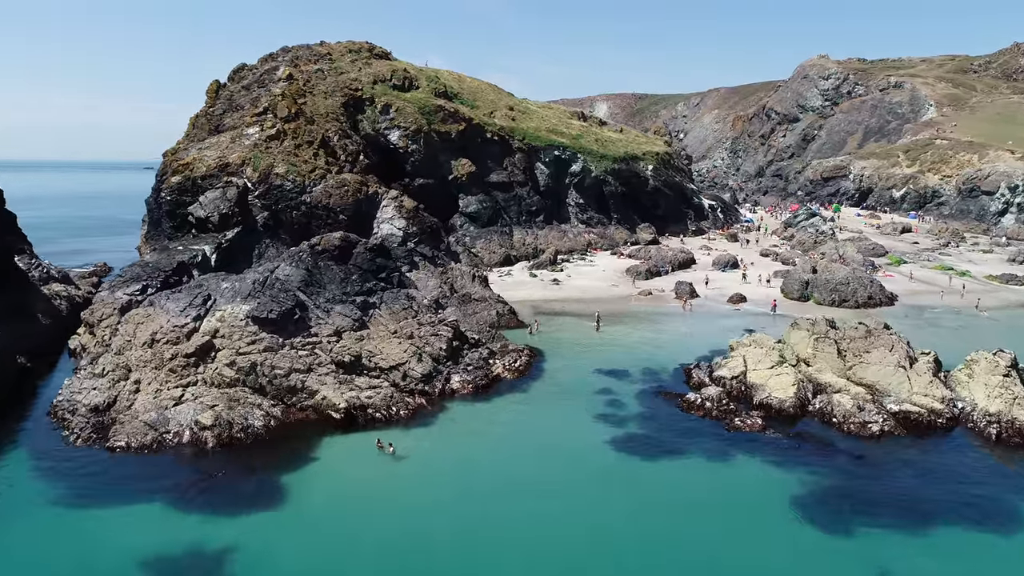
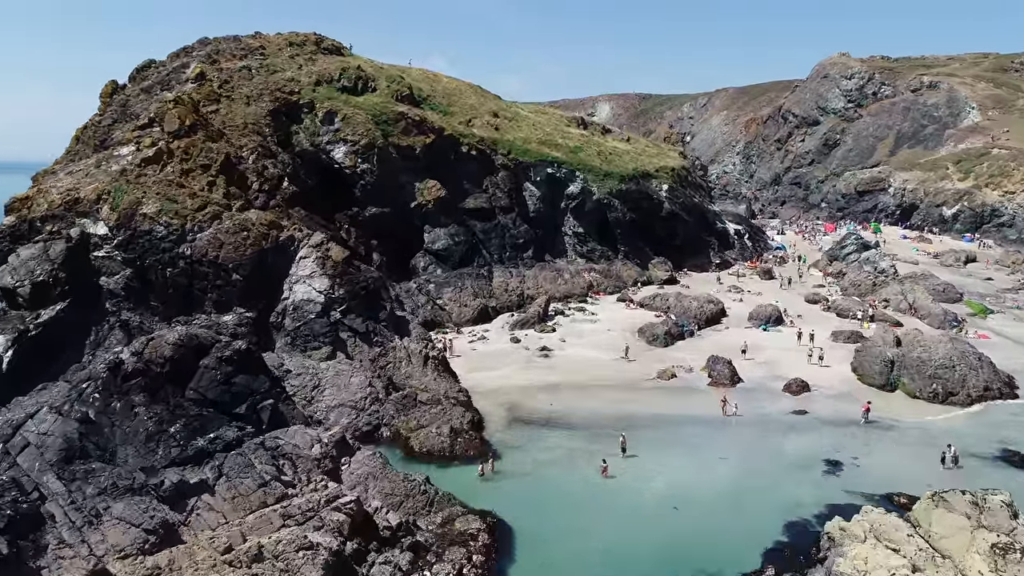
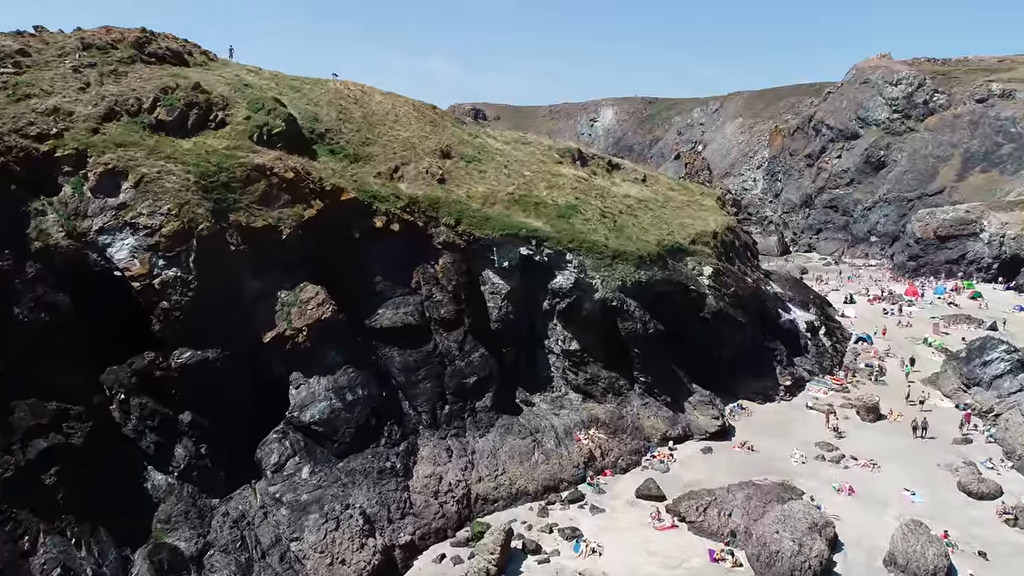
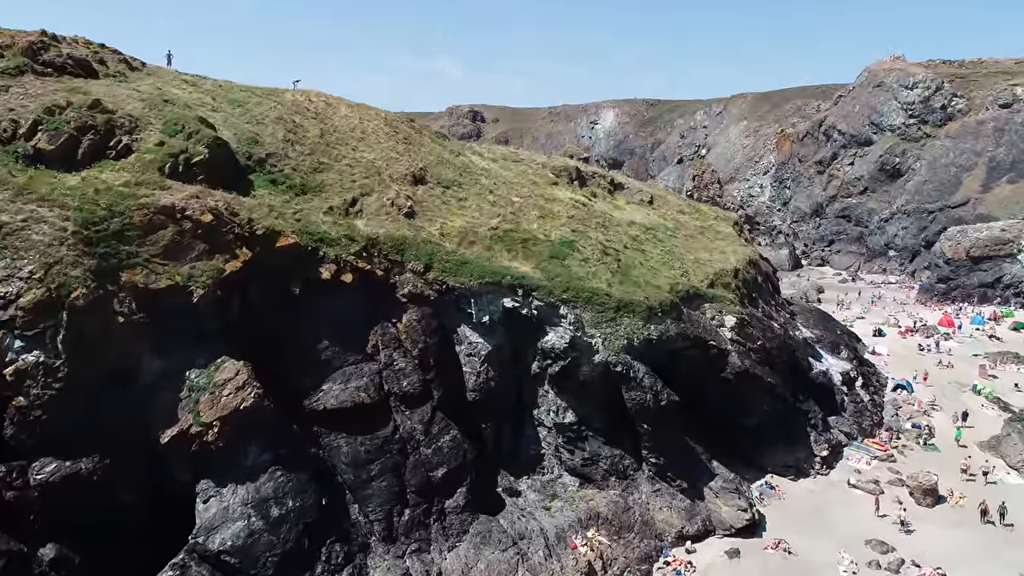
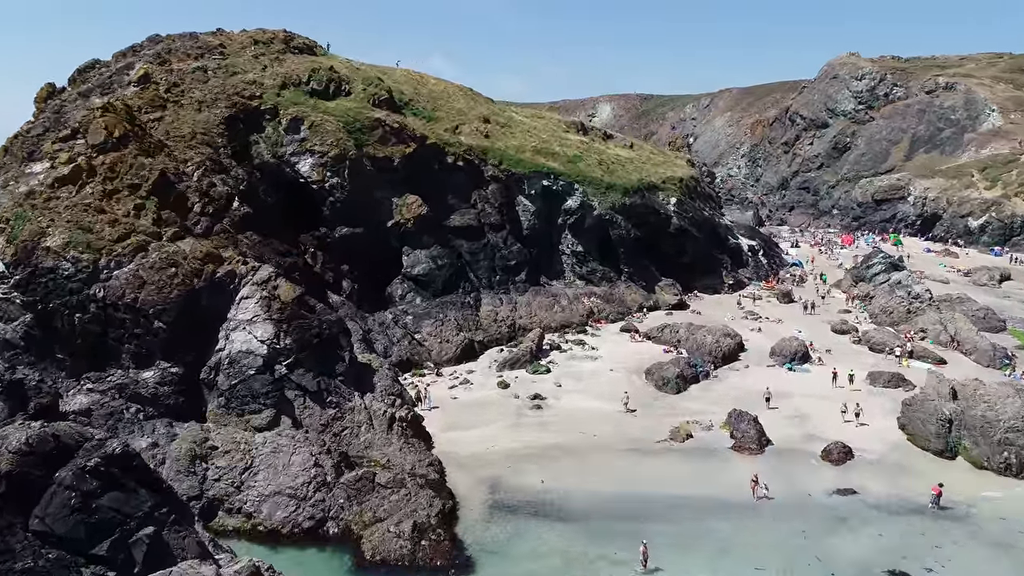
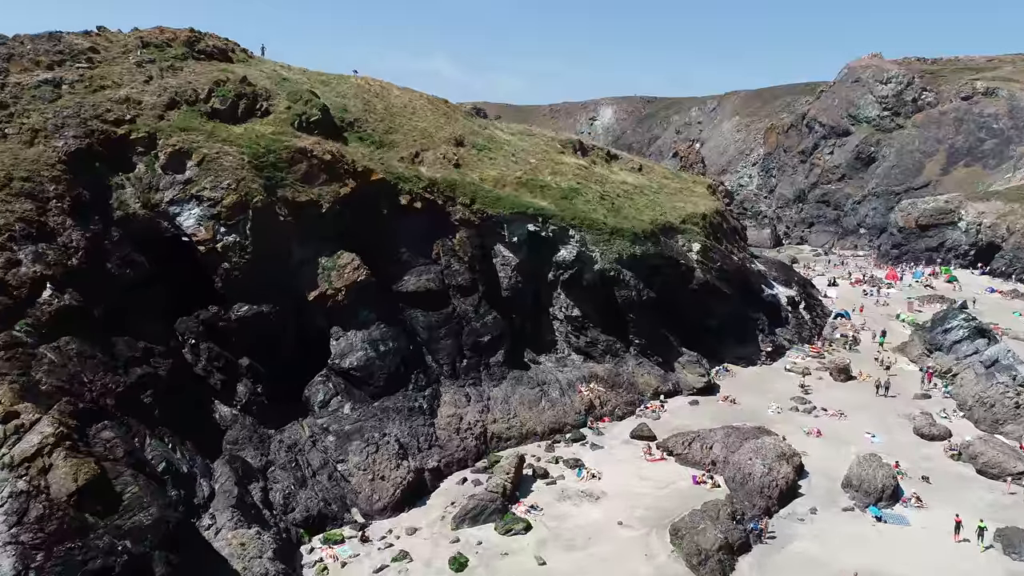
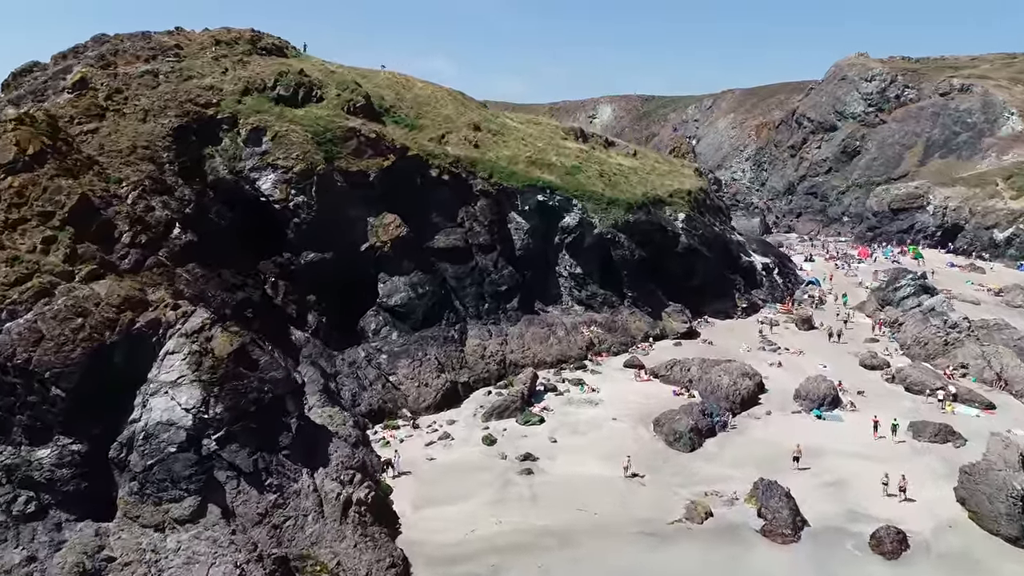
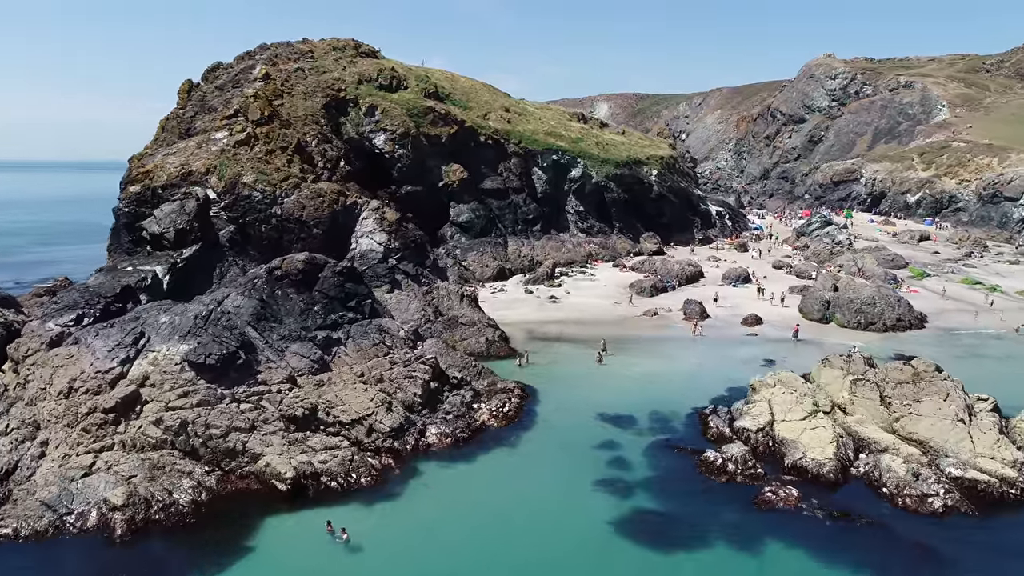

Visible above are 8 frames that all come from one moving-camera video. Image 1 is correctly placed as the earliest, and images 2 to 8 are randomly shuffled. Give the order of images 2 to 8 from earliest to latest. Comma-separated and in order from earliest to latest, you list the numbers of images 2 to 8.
8, 2, 5, 7, 6, 3, 4
